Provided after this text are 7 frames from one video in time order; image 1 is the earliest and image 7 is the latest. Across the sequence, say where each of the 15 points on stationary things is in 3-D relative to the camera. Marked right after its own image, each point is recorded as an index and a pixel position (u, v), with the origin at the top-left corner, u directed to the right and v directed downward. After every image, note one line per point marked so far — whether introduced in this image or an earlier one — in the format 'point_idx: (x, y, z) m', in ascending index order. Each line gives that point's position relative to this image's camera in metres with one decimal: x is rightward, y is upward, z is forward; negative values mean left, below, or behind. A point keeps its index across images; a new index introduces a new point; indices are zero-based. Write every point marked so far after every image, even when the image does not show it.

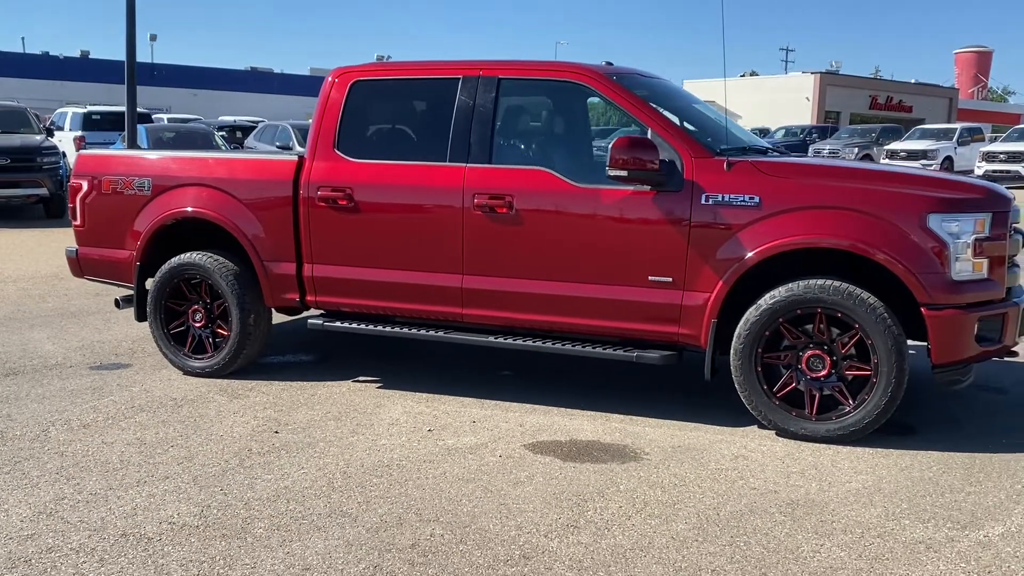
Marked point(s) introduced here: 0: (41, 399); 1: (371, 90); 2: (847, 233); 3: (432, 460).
0: (-2.9, -0.7, +5.5) m
1: (-0.9, +1.3, +5.7) m
2: (+1.7, +0.3, +4.5) m
3: (-0.4, -0.8, +4.3) m
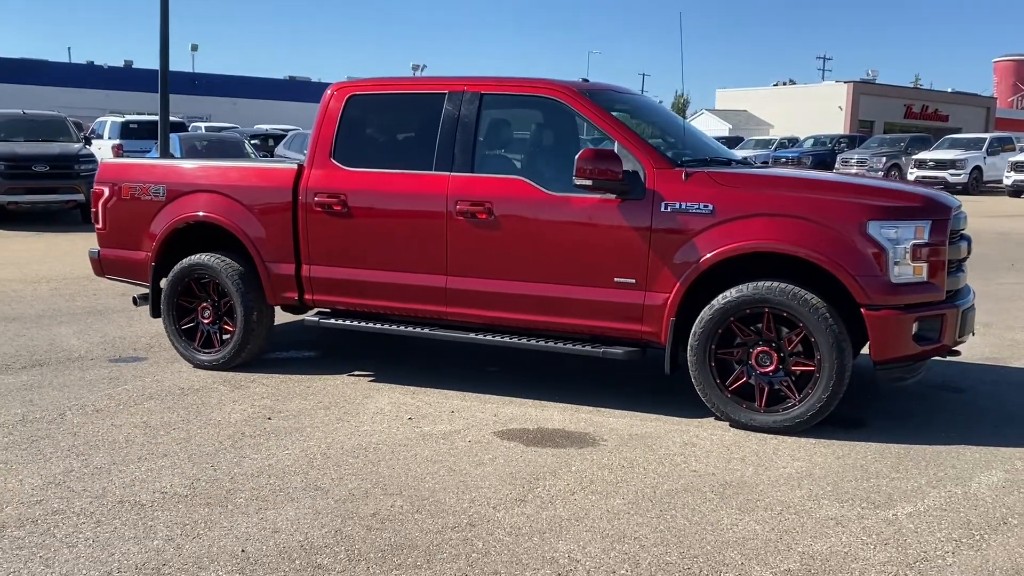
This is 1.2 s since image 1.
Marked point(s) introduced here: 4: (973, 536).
0: (-3.1, -0.7, +6.0) m
1: (-1.0, +1.3, +6.2) m
2: (+1.5, +0.3, +4.8) m
3: (-0.6, -0.8, +4.8) m
4: (+1.8, -1.0, +3.5) m
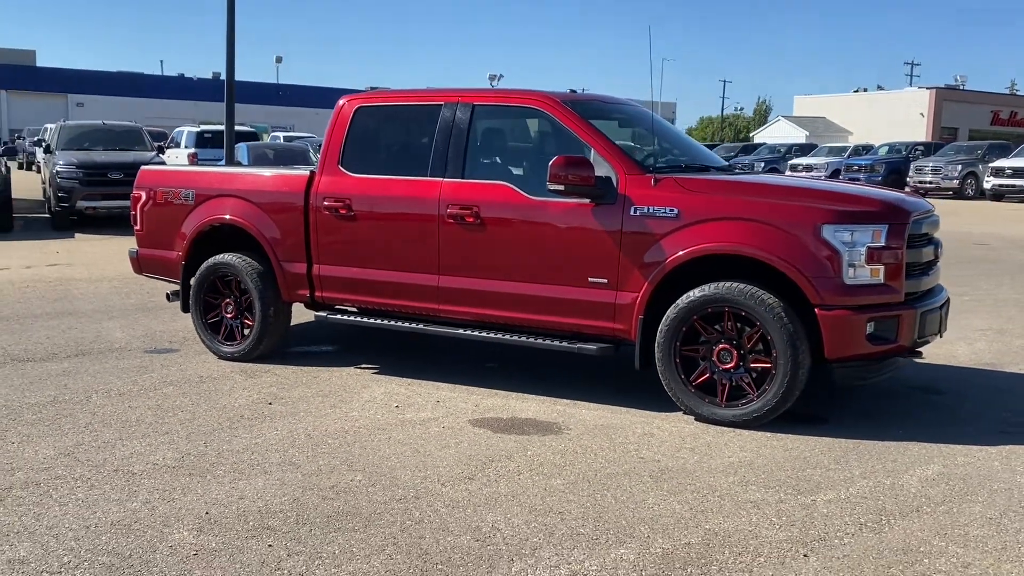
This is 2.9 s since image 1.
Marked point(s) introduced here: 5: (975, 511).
0: (-3.1, -0.6, +6.6) m
1: (-1.0, +1.3, +6.6) m
2: (+1.3, +0.3, +5.0) m
3: (-0.7, -0.8, +5.1) m
4: (+1.5, -1.0, +3.7) m
5: (+2.0, -1.0, +3.8) m
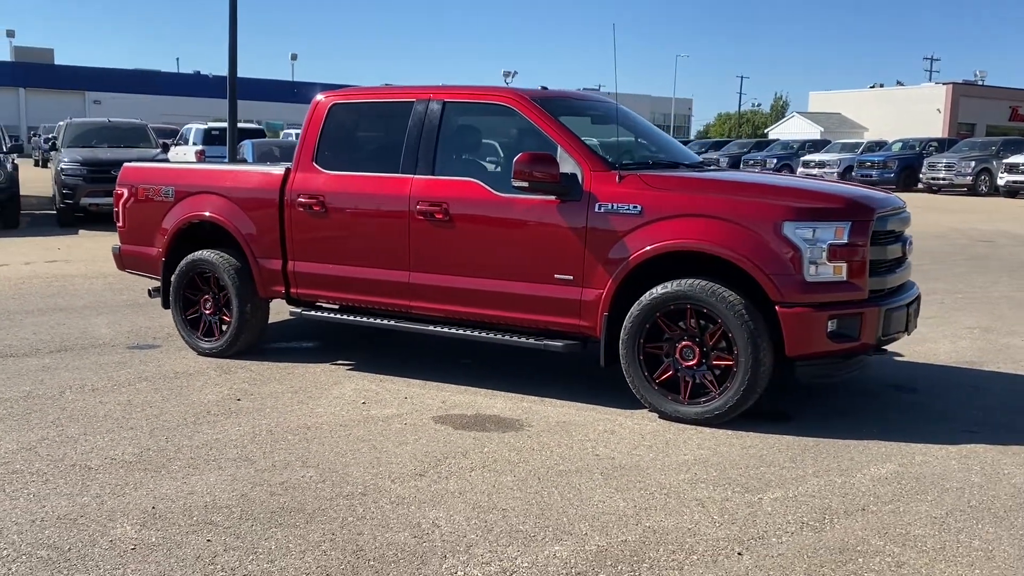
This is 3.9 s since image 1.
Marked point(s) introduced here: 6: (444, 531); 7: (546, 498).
0: (-3.3, -0.6, +6.7) m
1: (-1.2, +1.3, +6.6) m
2: (+1.1, +0.3, +5.0) m
3: (-1.0, -0.8, +5.2) m
4: (+1.3, -1.0, +3.7) m
5: (+1.7, -1.0, +3.8) m
6: (-0.3, -1.0, +3.6) m
7: (+0.2, -0.9, +4.0) m
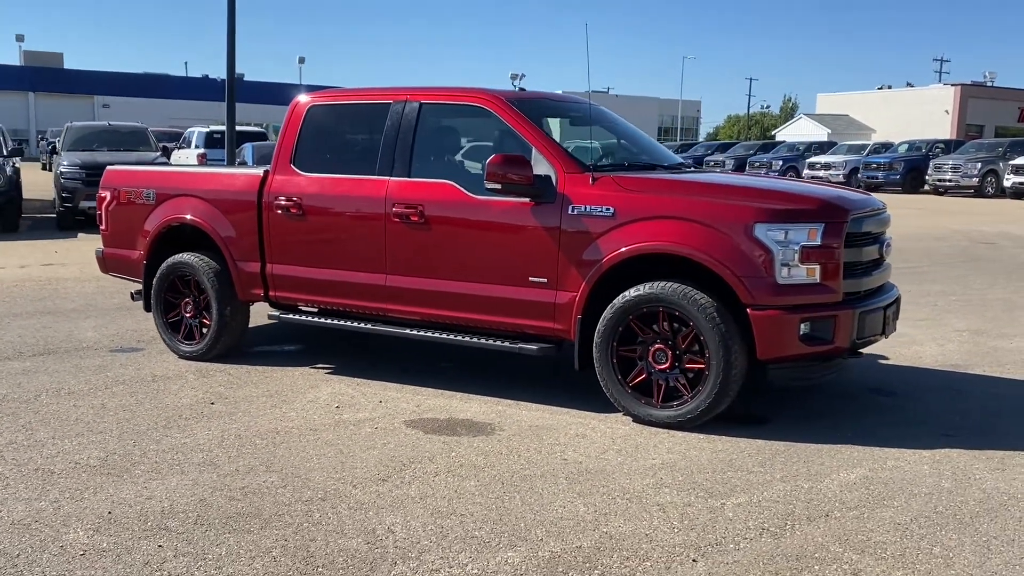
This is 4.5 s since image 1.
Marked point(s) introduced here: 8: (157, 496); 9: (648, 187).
0: (-3.5, -0.6, +6.7) m
1: (-1.4, +1.3, +6.6) m
2: (+1.0, +0.3, +5.0) m
3: (-1.1, -0.8, +5.1) m
4: (+1.1, -1.0, +3.7) m
5: (+1.6, -1.0, +3.7) m
6: (-0.5, -1.0, +3.6) m
7: (0.0, -1.0, +3.9) m
8: (-1.6, -0.9, +4.1) m
9: (+0.8, +0.6, +5.2) m
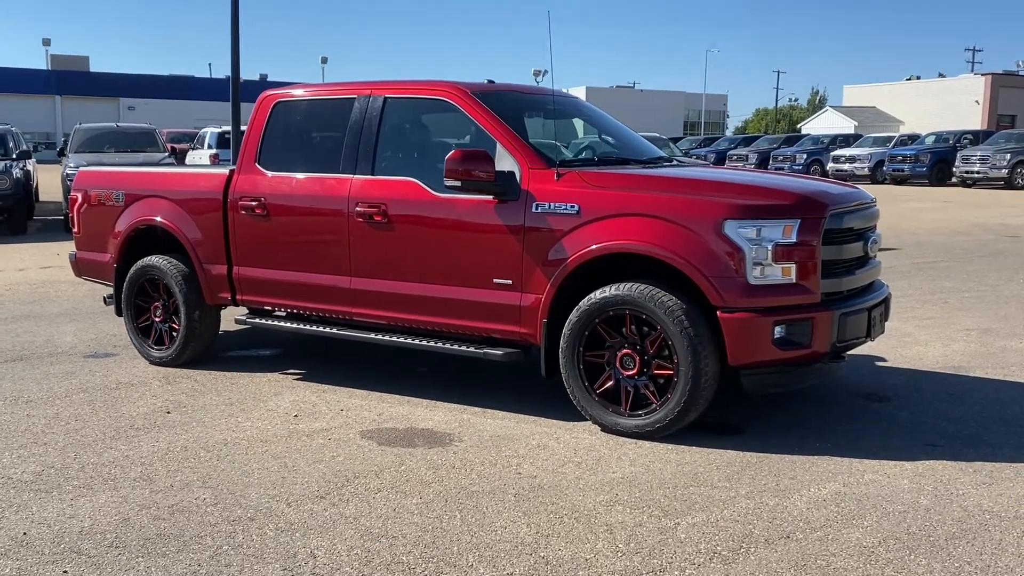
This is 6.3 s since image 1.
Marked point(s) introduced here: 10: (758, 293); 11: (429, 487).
0: (-3.6, -0.7, +6.5) m
1: (-1.6, +1.3, +6.4) m
2: (+0.7, +0.3, +4.7) m
3: (-1.3, -0.8, +4.9) m
4: (+0.9, -1.0, +3.4) m
5: (+1.3, -1.0, +3.4) m
6: (-0.7, -1.0, +3.3) m
7: (-0.3, -1.0, +3.7) m
8: (-1.9, -1.0, +3.8) m
9: (+0.6, +0.6, +4.9) m
10: (+1.3, 0.0, +4.5) m
11: (-0.4, -0.9, +4.1) m
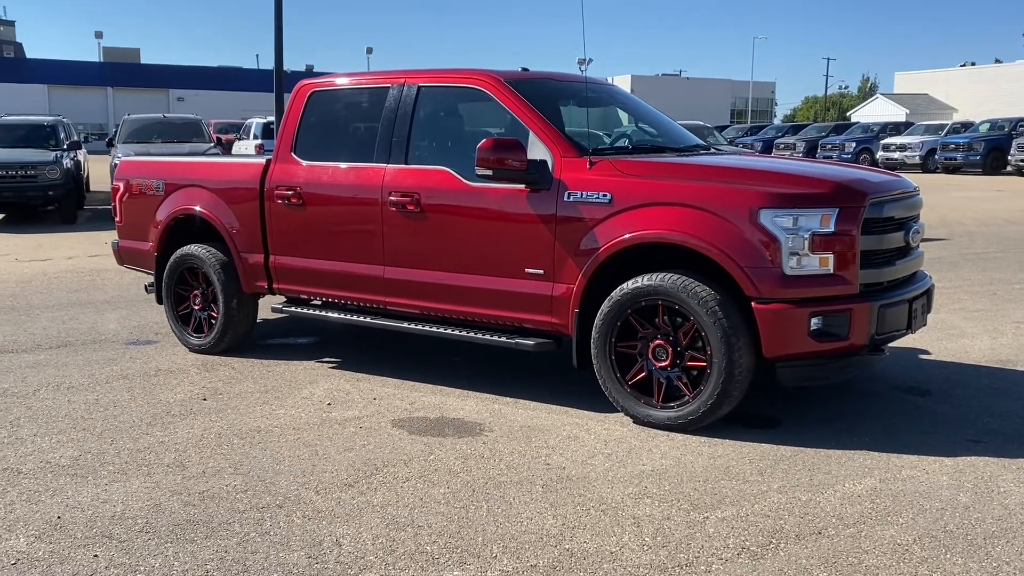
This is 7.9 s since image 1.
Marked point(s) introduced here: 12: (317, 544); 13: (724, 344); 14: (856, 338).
0: (-3.4, -0.6, +6.7) m
1: (-1.3, +1.4, +6.4) m
2: (+0.9, +0.3, +4.6) m
3: (-1.2, -0.8, +4.9) m
4: (+0.9, -1.0, +3.3) m
5: (+1.4, -0.9, +3.3) m
6: (-0.6, -1.0, +3.3) m
7: (-0.2, -0.9, +3.7) m
8: (-1.7, -0.9, +3.9) m
9: (+0.7, +0.6, +4.8) m
10: (+1.4, 0.0, +4.4) m
11: (-0.3, -0.9, +4.1) m
12: (-0.7, -1.0, +3.4) m
13: (+1.1, -0.3, +4.5) m
14: (+1.7, -0.2, +4.5) m
